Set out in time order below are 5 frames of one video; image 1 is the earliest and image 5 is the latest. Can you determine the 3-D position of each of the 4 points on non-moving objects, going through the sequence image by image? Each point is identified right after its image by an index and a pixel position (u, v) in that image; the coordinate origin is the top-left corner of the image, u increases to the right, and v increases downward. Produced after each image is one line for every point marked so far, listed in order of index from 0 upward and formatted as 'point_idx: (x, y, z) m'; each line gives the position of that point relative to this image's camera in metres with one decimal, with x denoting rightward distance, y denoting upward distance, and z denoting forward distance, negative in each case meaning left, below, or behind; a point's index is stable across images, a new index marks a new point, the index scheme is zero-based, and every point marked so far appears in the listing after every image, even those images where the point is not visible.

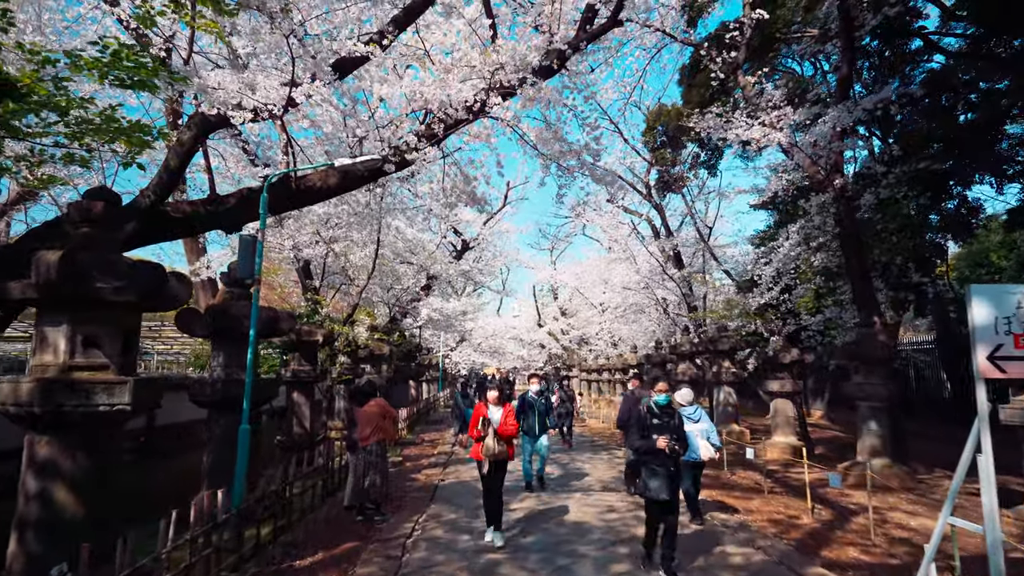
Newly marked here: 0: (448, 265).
0: (-1.7, +0.6, +16.7) m
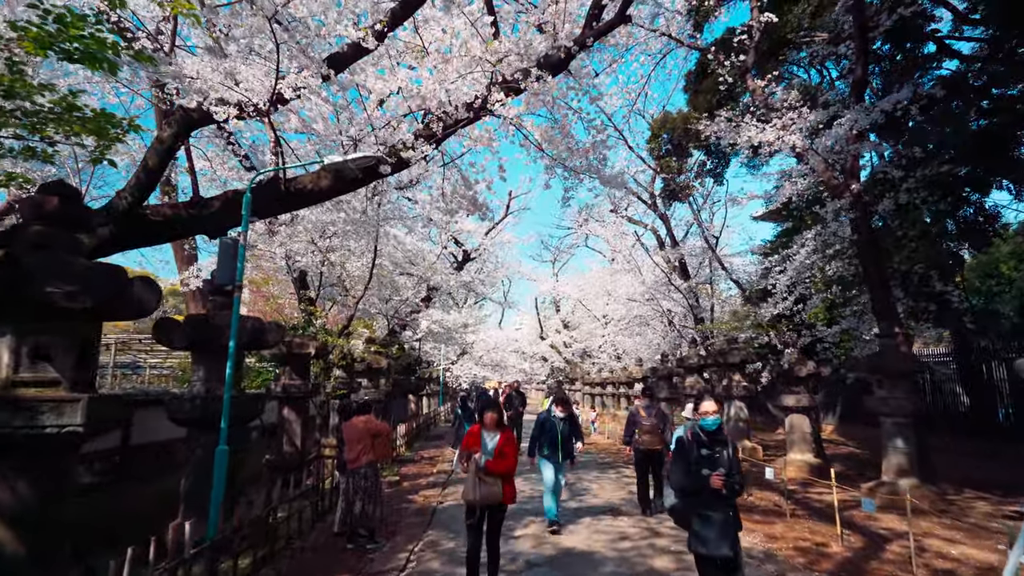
0: (-1.7, +0.3, +16.2) m
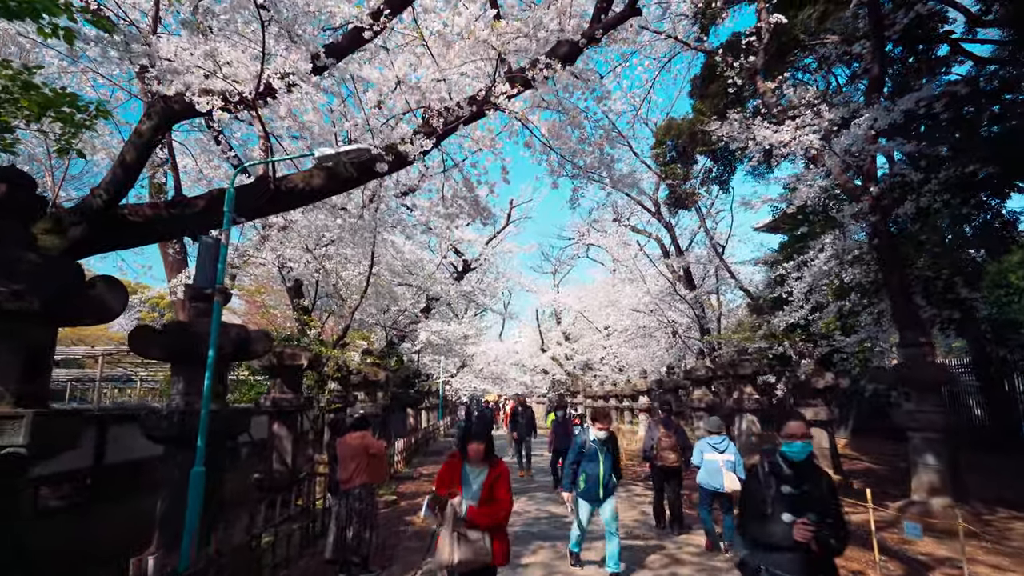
0: (-1.6, 0.0, +15.8) m
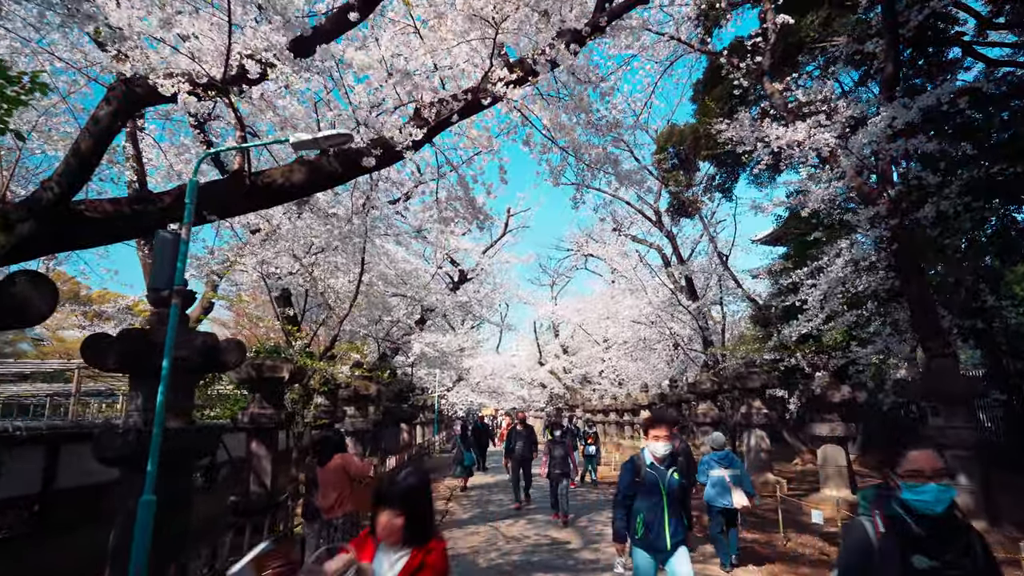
0: (-1.7, -0.3, +15.3) m
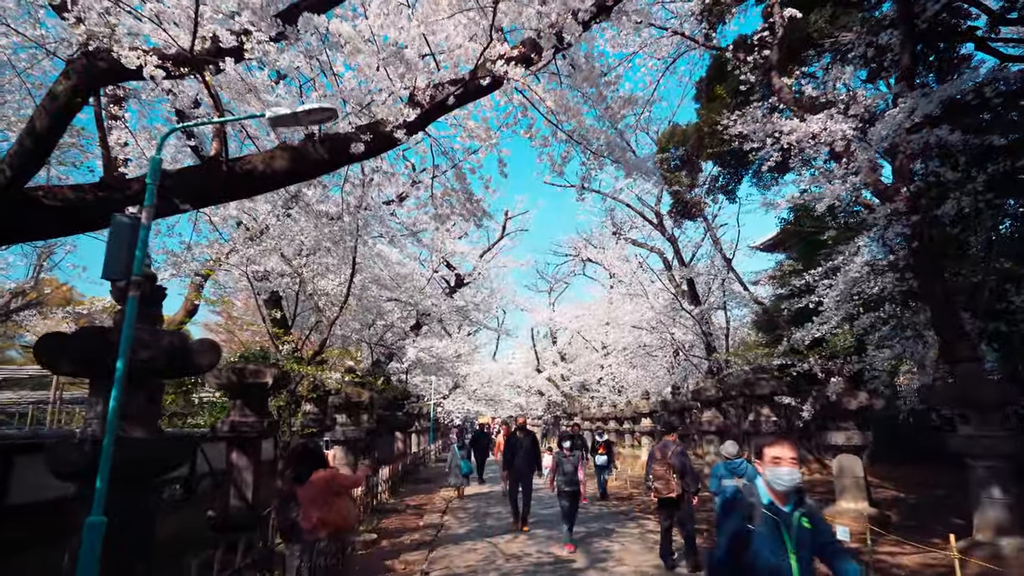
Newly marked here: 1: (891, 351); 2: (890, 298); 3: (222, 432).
0: (-1.7, -0.4, +14.8) m
1: (+5.3, -0.9, +8.6) m
2: (+5.3, -0.1, +8.6) m
3: (-3.0, -1.5, +6.2) m
